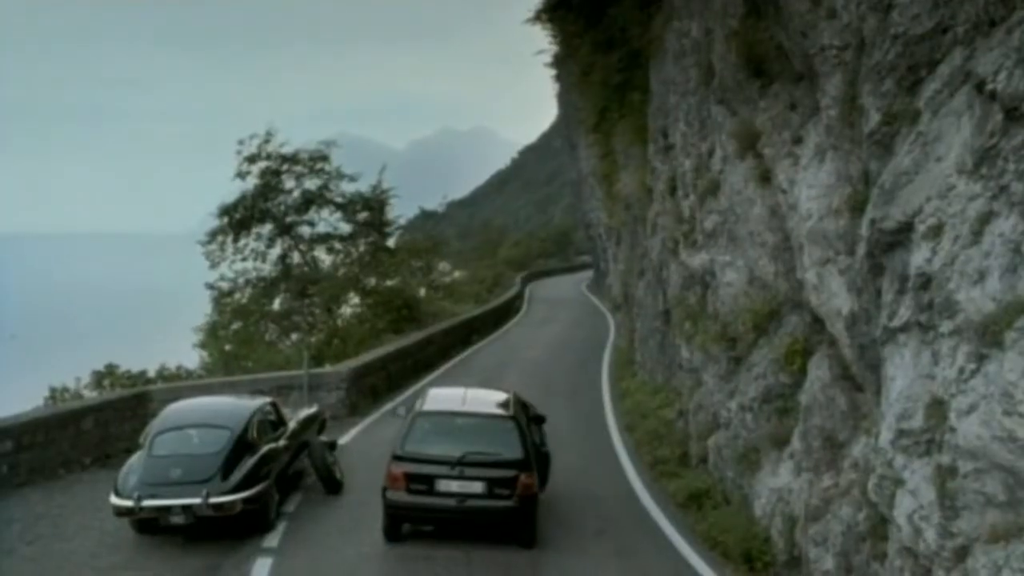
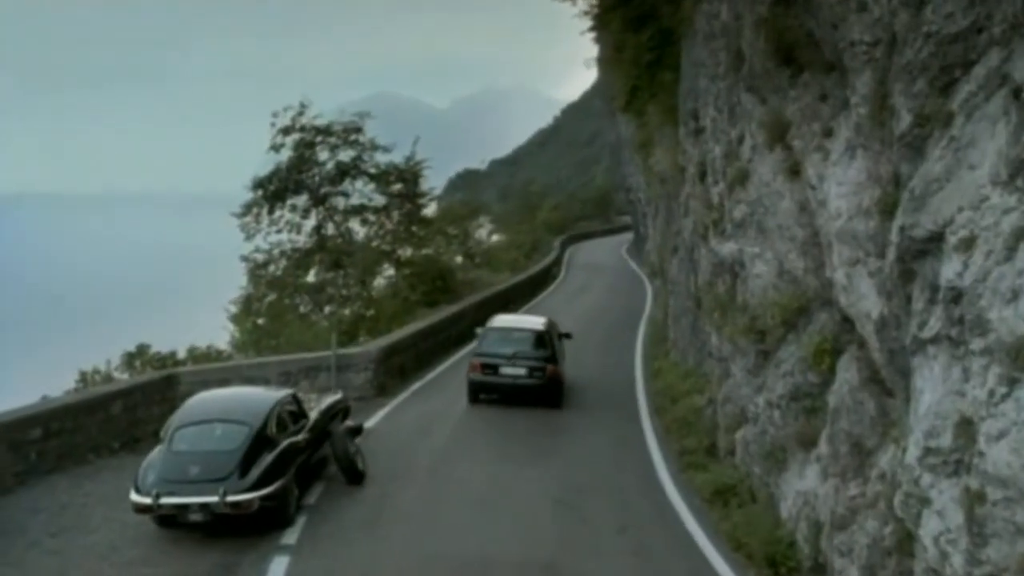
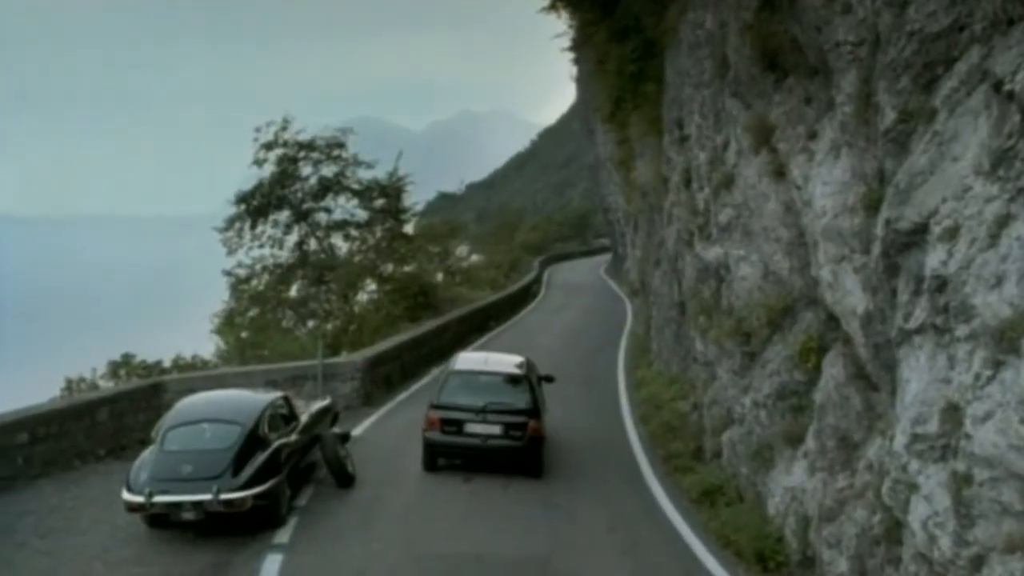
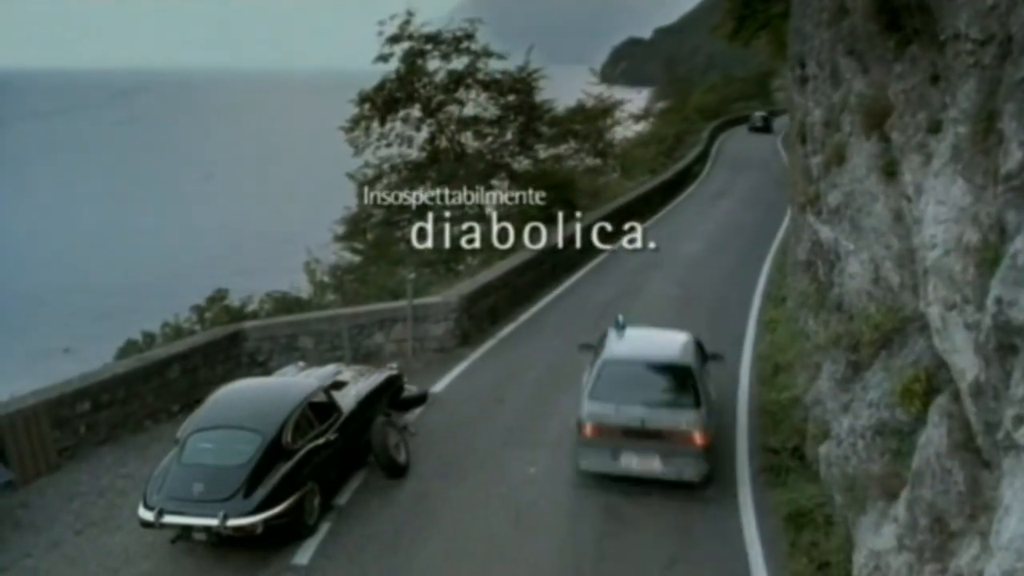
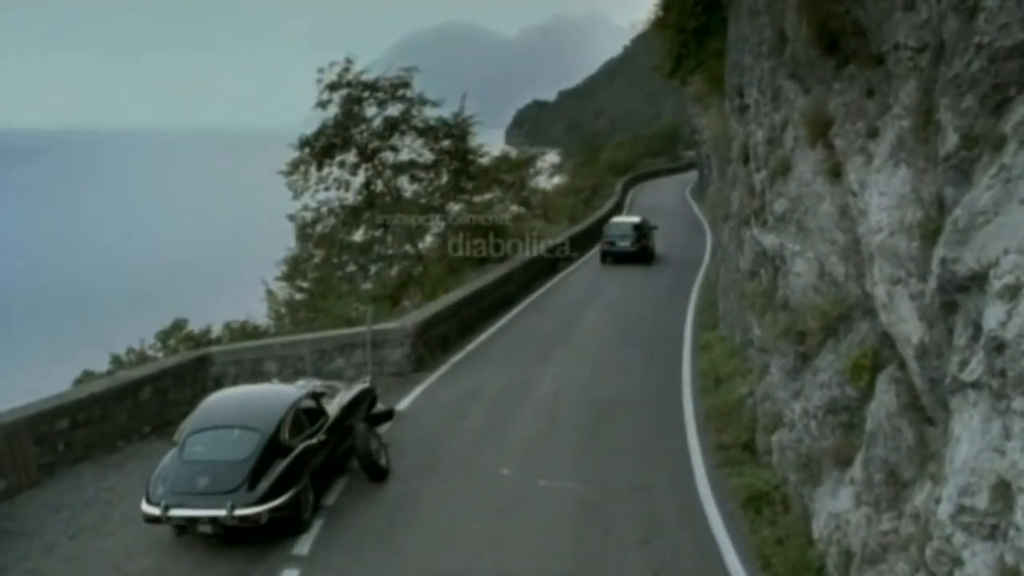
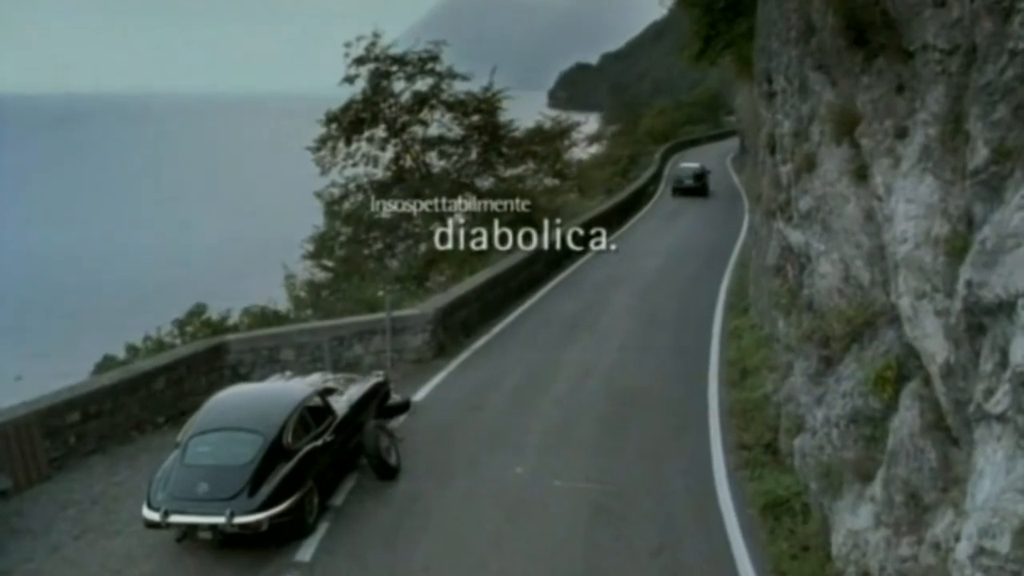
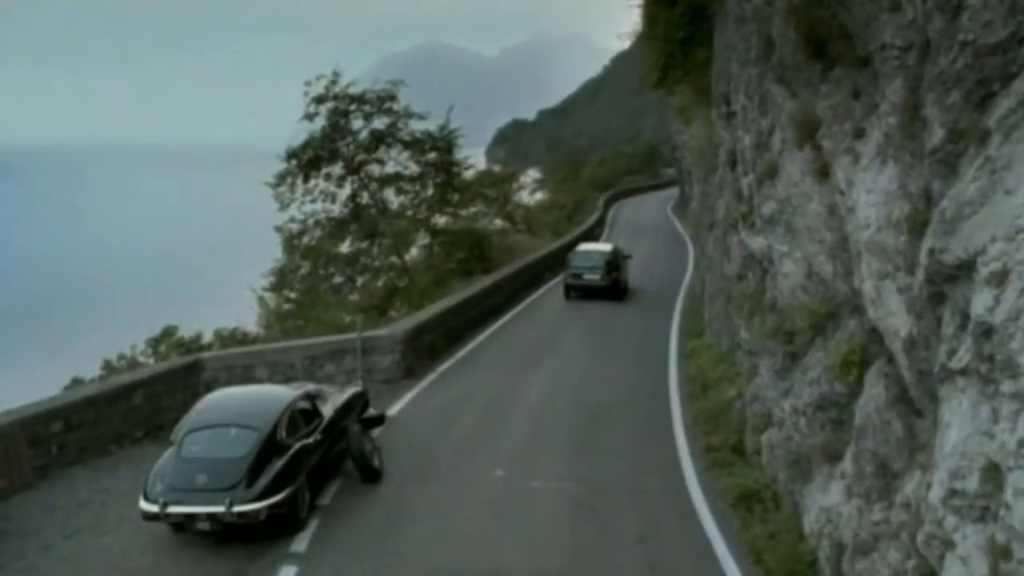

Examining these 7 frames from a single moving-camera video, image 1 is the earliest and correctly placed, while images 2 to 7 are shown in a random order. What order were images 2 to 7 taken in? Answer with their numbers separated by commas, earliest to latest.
3, 2, 7, 5, 6, 4
